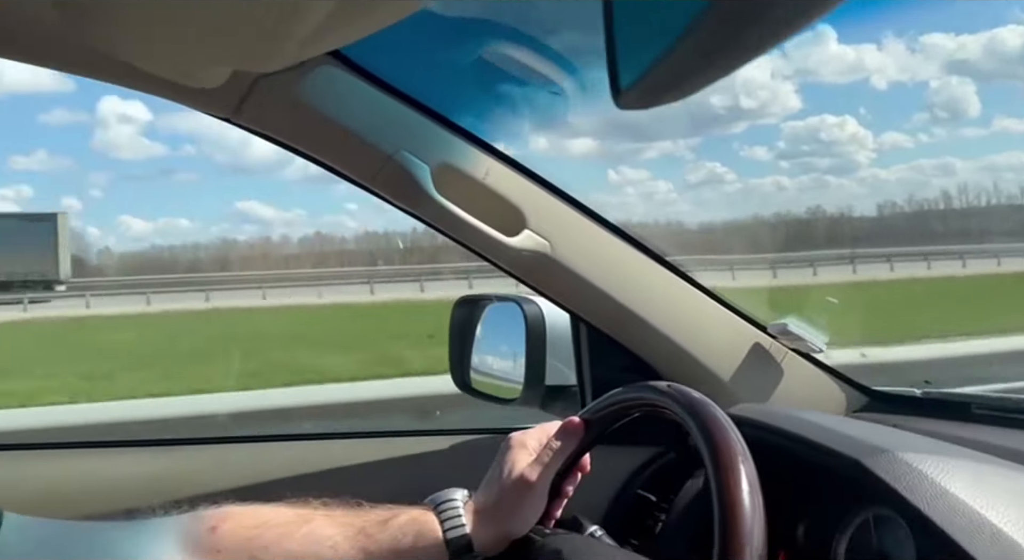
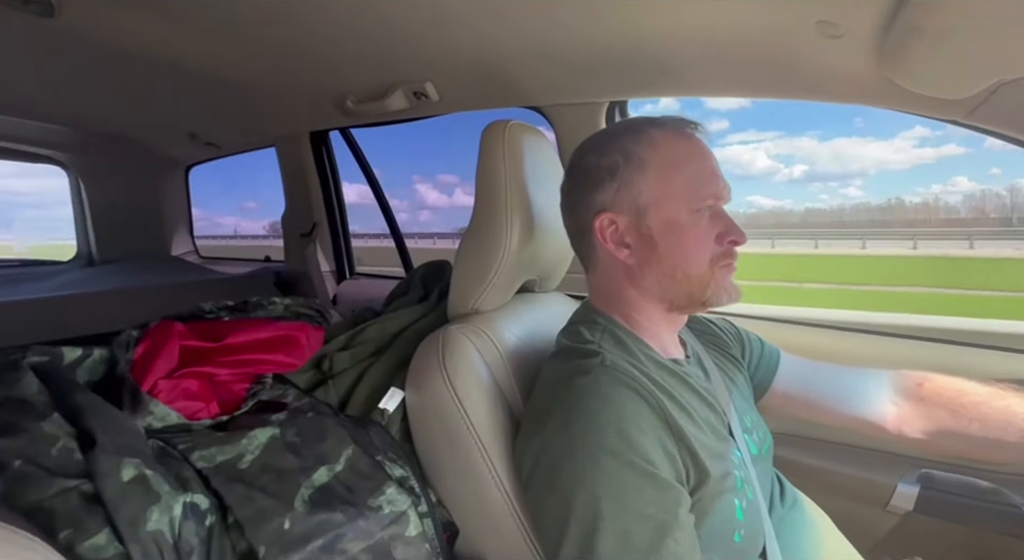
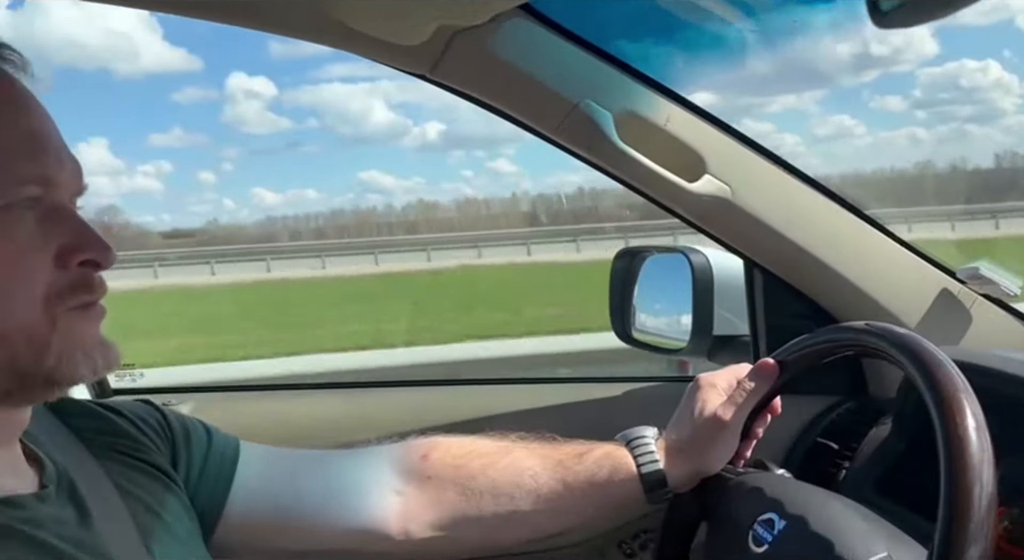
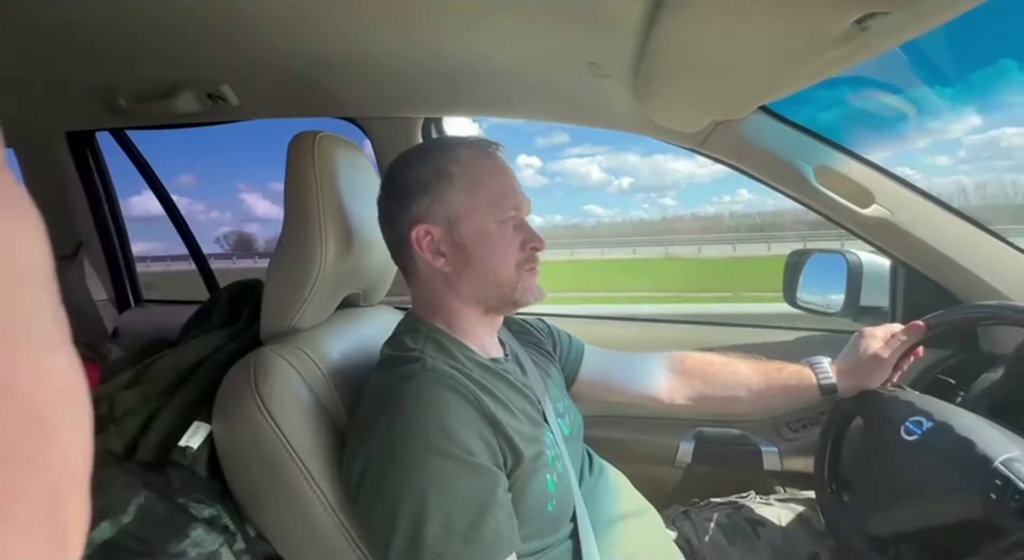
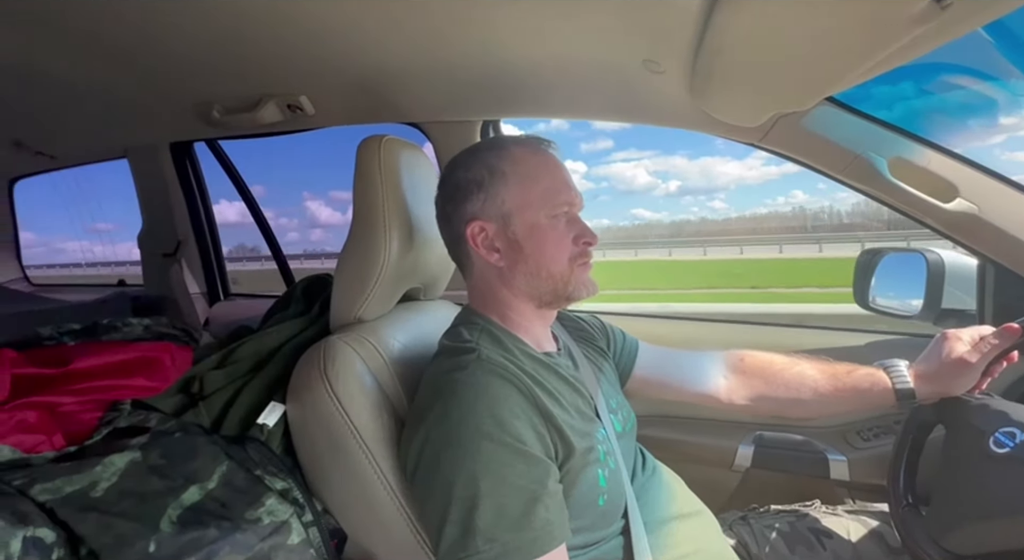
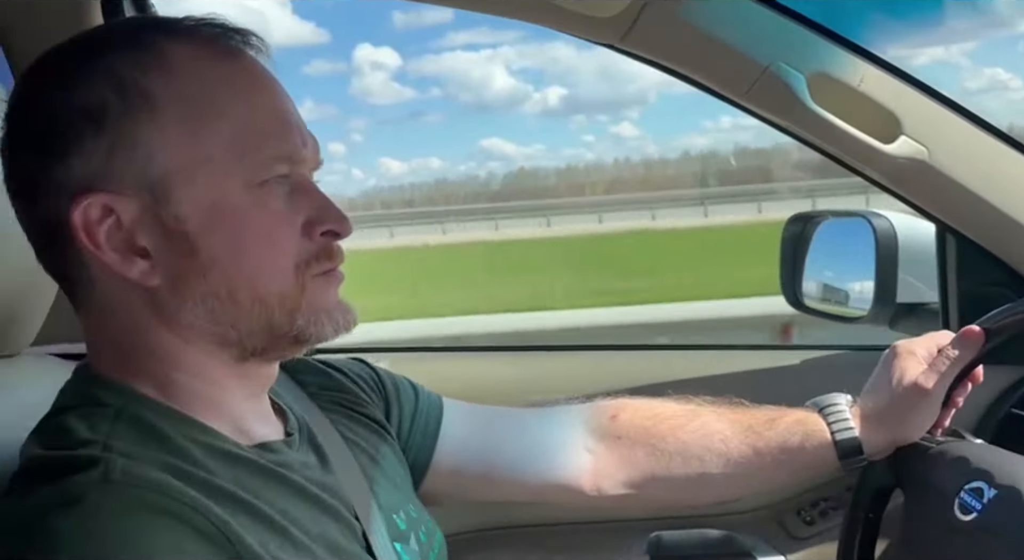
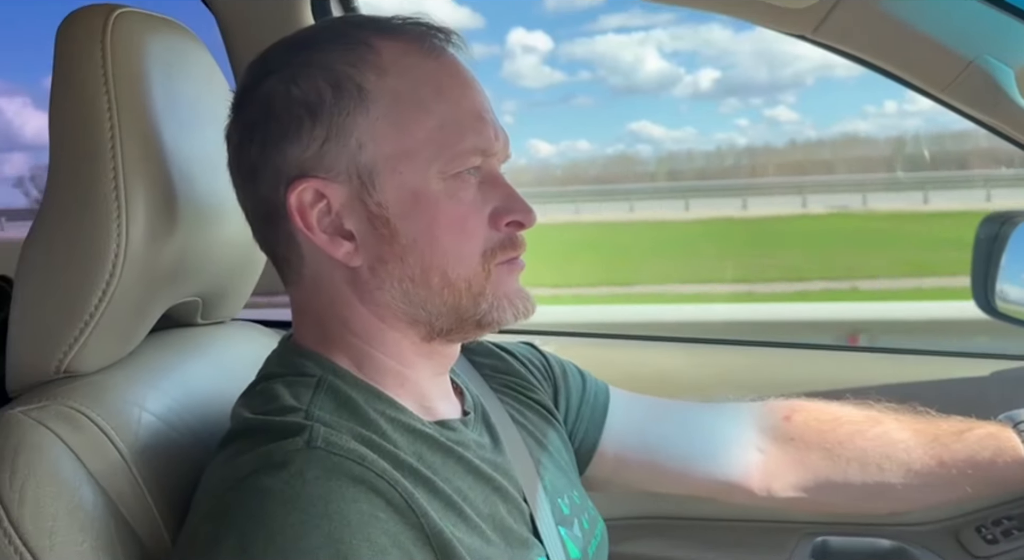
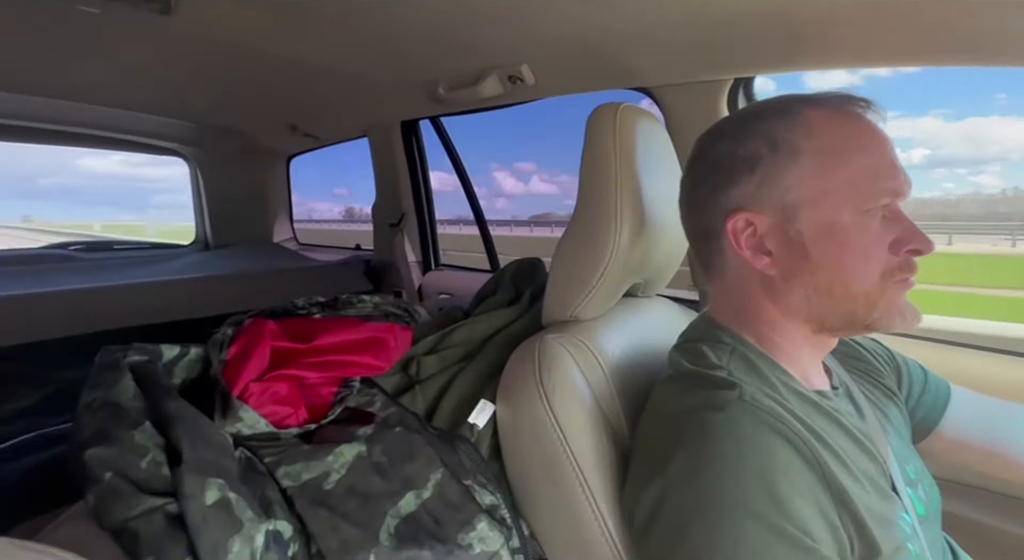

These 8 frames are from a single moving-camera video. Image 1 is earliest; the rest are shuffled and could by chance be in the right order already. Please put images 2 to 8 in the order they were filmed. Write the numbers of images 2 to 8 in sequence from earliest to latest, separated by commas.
3, 6, 7, 4, 5, 2, 8
